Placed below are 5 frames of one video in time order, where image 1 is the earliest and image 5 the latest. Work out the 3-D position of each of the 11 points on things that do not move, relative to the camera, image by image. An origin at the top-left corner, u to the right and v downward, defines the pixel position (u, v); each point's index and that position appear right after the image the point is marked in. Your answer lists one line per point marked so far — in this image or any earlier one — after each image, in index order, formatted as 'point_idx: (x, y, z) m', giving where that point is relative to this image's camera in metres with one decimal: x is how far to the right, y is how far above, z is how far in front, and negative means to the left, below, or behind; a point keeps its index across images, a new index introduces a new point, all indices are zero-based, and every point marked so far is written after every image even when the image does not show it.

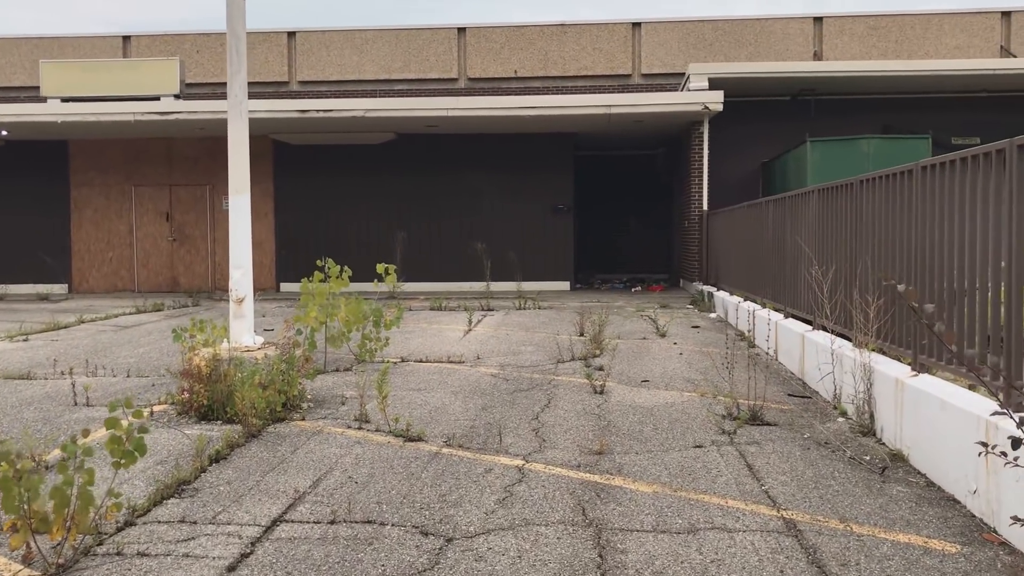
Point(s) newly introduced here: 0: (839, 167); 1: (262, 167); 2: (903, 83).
0: (+4.5, +1.6, +13.1) m
1: (-4.3, +2.1, +16.6) m
2: (+6.1, +3.2, +14.9) m
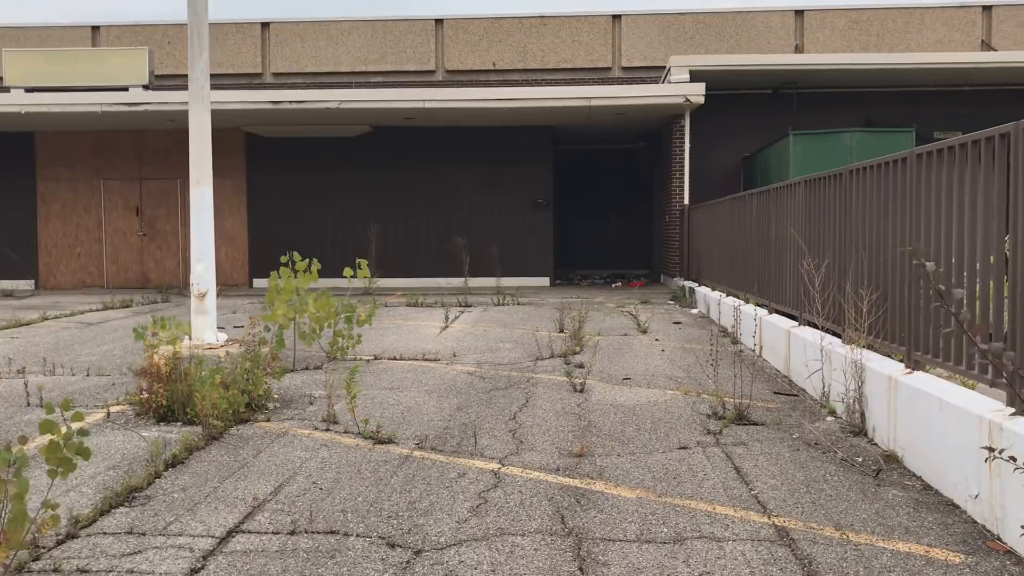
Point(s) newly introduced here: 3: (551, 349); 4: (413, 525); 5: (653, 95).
0: (+4.2, +1.7, +12.9) m
1: (-4.7, +2.2, +16.2) m
2: (+5.8, +3.3, +14.8) m
3: (+0.3, -0.5, +8.1) m
4: (-0.4, -0.9, +3.7) m
5: (+2.0, +2.8, +13.8) m
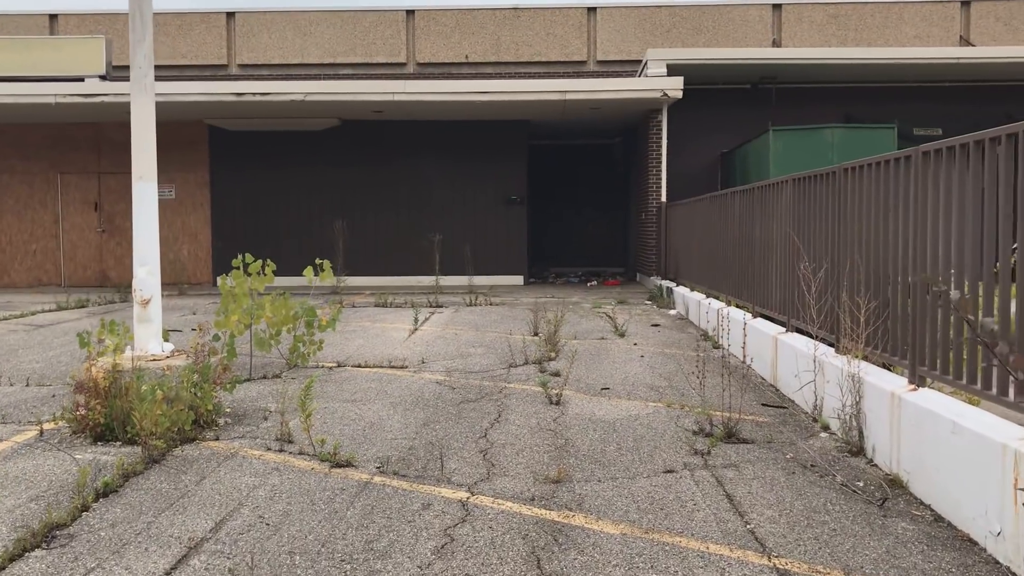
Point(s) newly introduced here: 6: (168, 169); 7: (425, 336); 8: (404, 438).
0: (+3.8, +1.7, +12.6) m
1: (-5.2, +2.2, +15.6) m
2: (+5.4, +3.3, +14.5) m
3: (+0.1, -0.5, +7.7) m
4: (-0.5, -1.0, +3.2) m
5: (+1.6, +2.8, +13.4) m
6: (-5.6, +2.0, +15.7) m
7: (-0.8, -0.5, +9.2) m
8: (-0.6, -0.8, +5.1) m
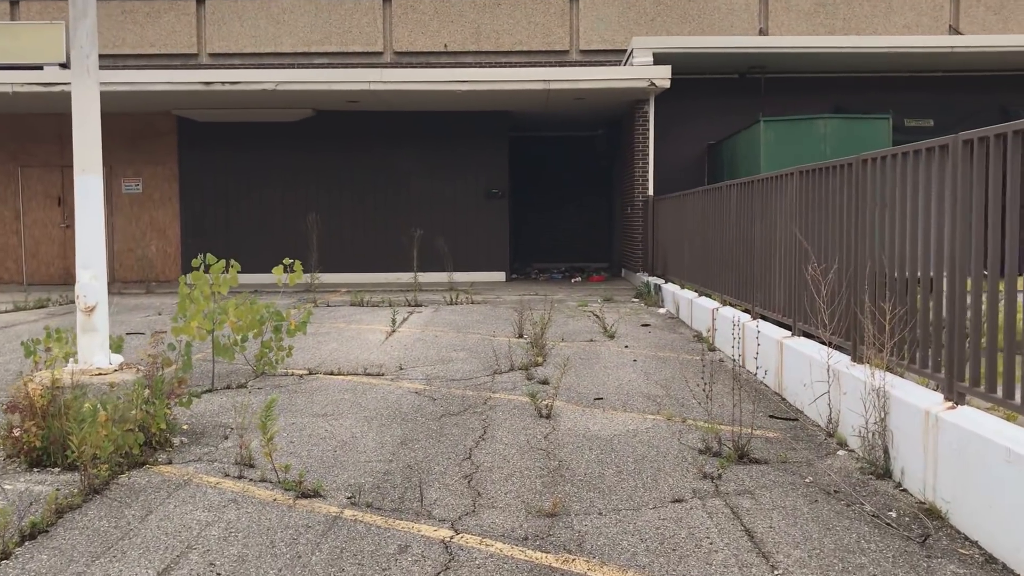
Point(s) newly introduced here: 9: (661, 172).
0: (+3.6, +1.8, +12.1) m
1: (-5.4, +2.2, +15.0) m
2: (+5.1, +3.3, +14.1) m
3: (0.0, -0.5, +7.2) m
4: (-0.5, -1.0, +2.7) m
5: (+1.4, +2.8, +12.9) m
6: (-5.9, +2.0, +15.1) m
7: (-1.0, -0.5, +8.6) m
8: (-0.6, -0.8, +4.6) m
9: (+2.3, +1.8, +14.9) m
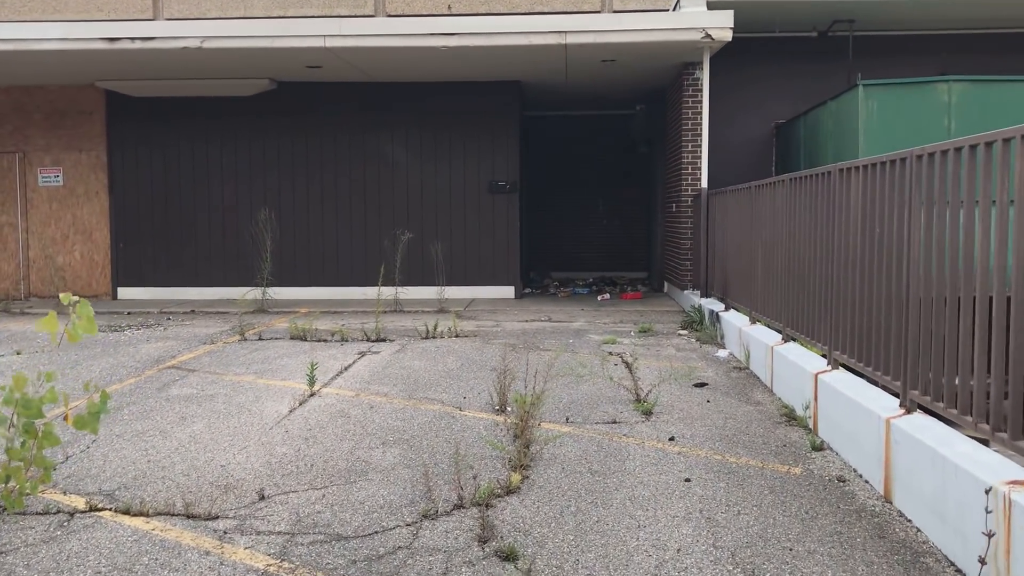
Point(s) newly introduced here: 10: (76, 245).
0: (+3.6, +1.5, +8.7) m
1: (-5.3, +2.0, +12.0) m
2: (+5.2, +3.1, +10.6) m
3: (-0.2, -0.8, +4.0) m
4: (-0.9, -1.3, -0.5) m
5: (+1.4, +2.6, +9.6) m
6: (-5.8, +1.8, +12.1) m
7: (-1.1, -0.7, +5.5) m
8: (-0.9, -1.1, +1.4) m
9: (+2.5, +1.6, +11.6) m
10: (-5.6, +0.6, +12.2) m
